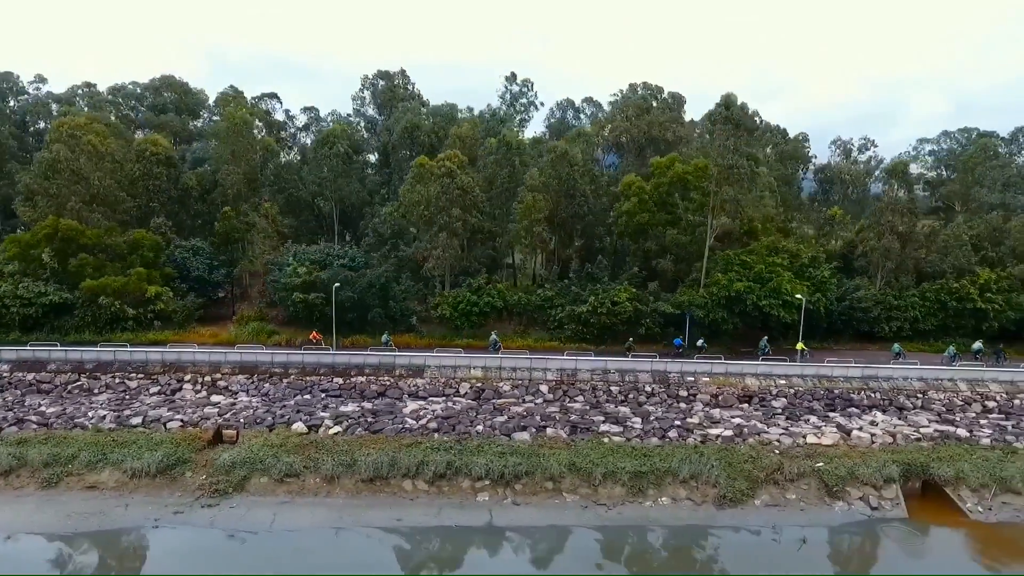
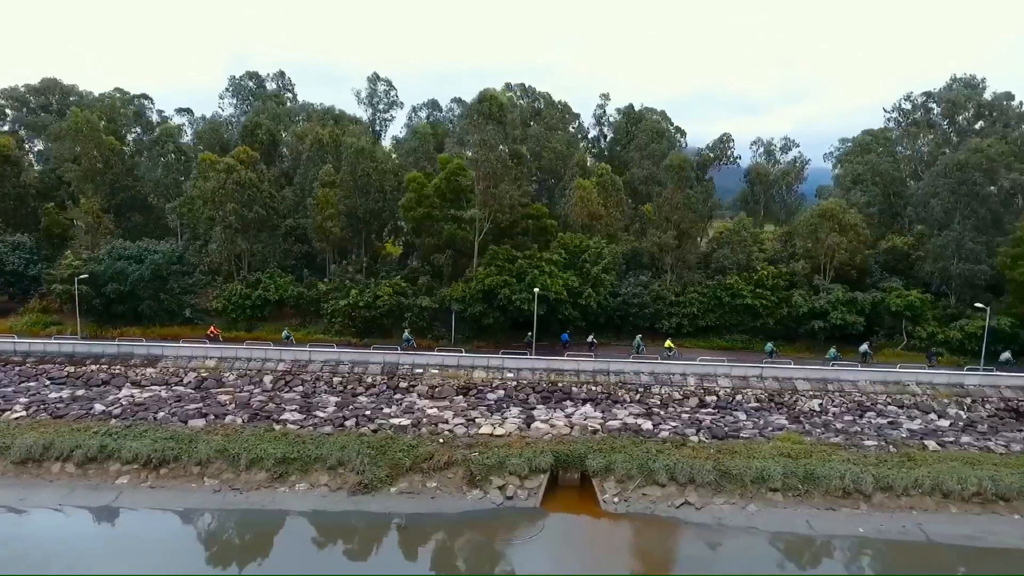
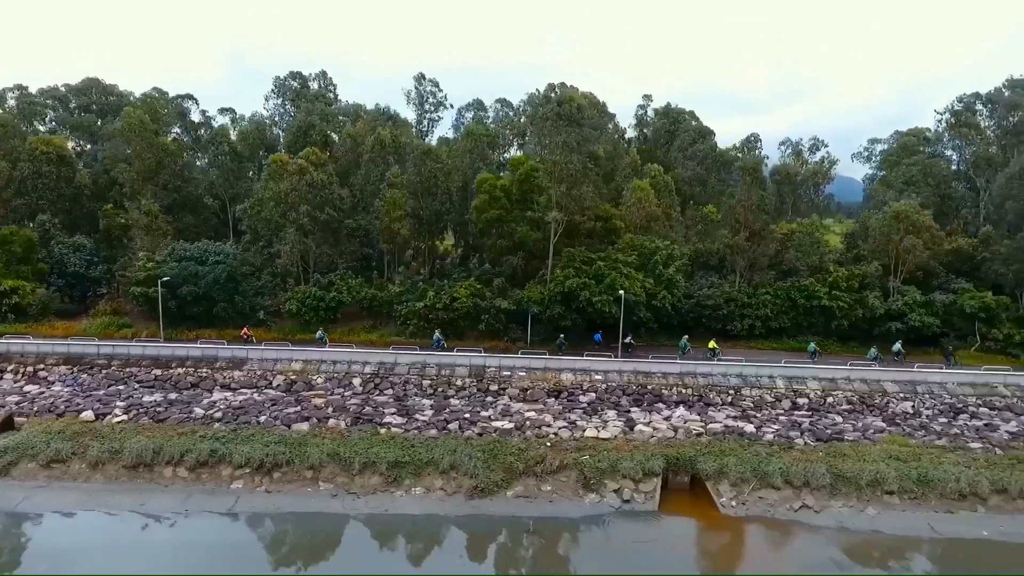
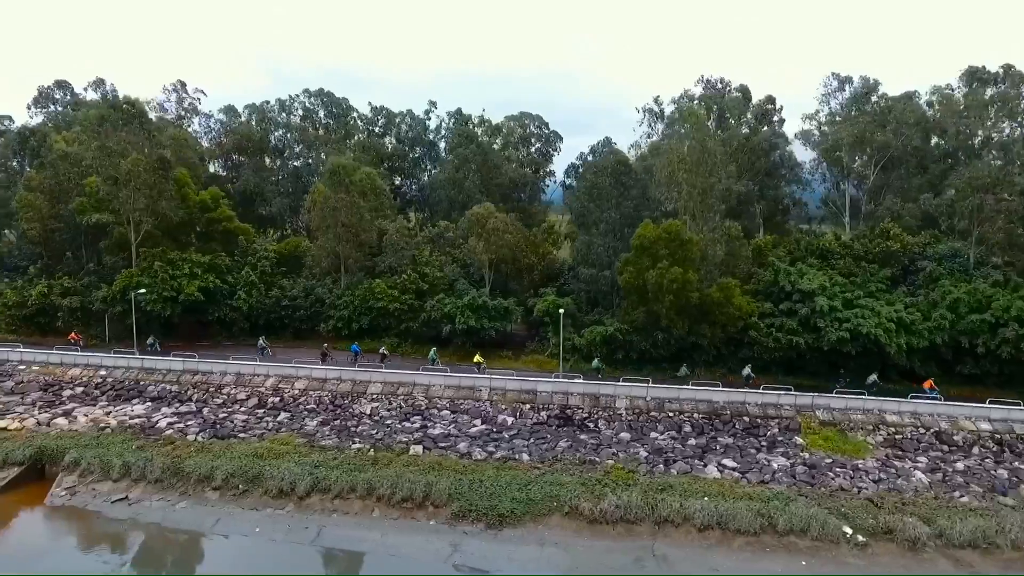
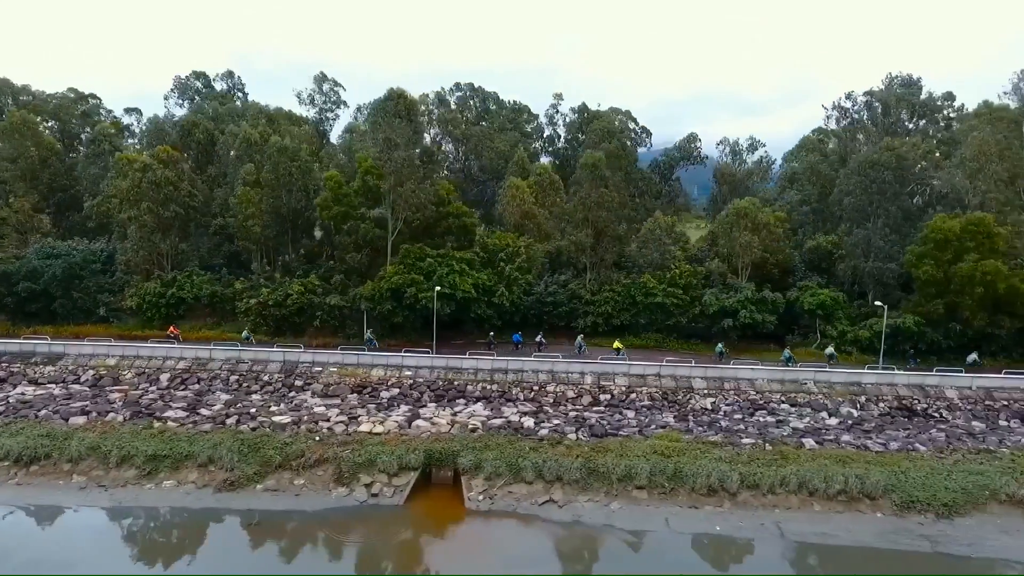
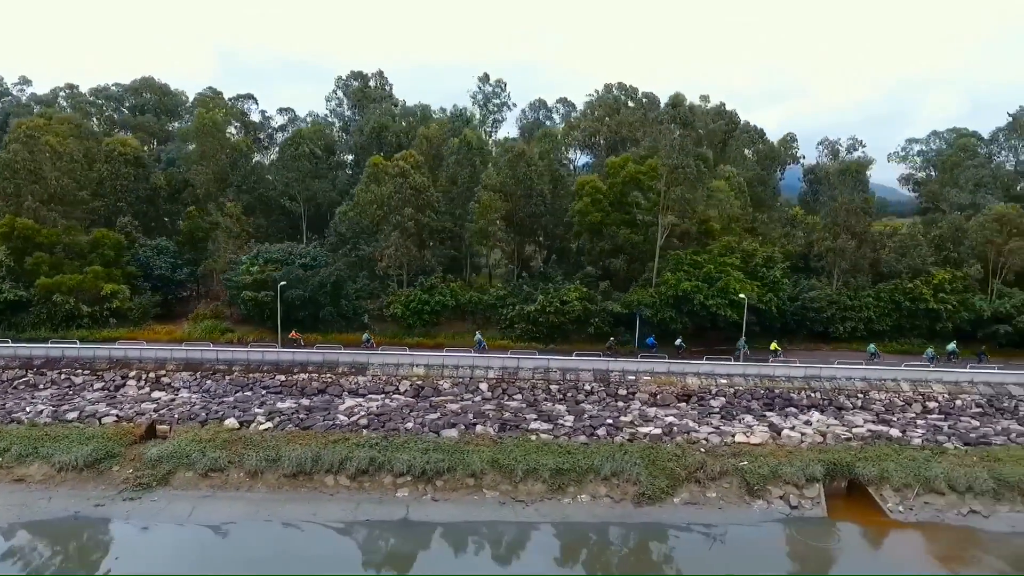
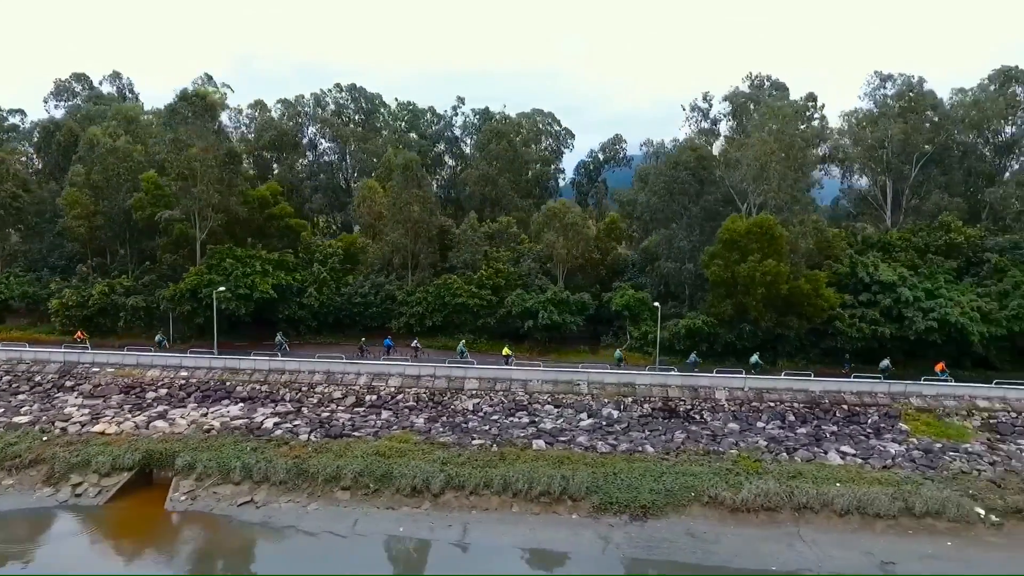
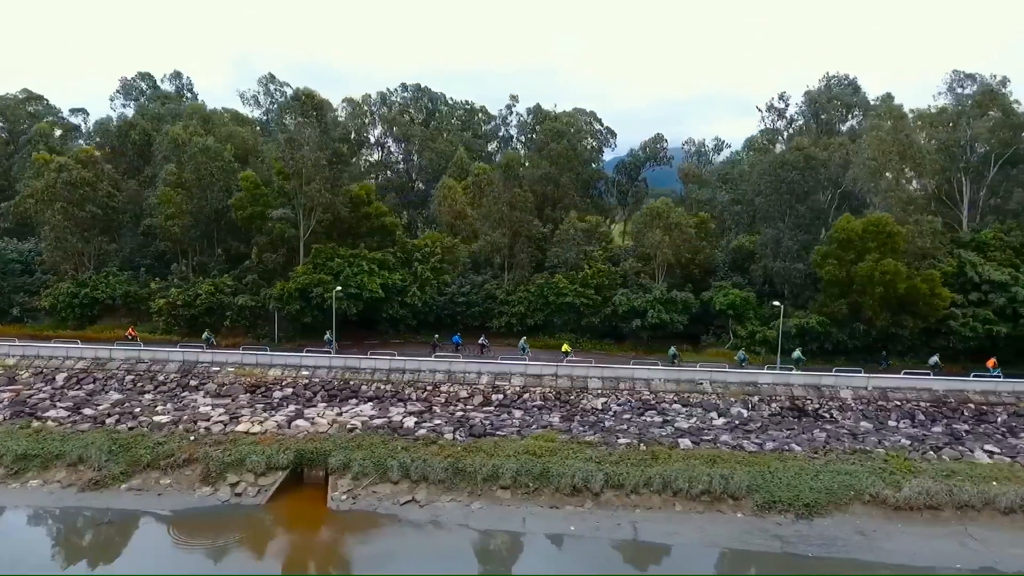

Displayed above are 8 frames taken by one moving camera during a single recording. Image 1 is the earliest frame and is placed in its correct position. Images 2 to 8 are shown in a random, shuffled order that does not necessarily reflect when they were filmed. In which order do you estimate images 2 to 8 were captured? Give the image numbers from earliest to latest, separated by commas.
6, 3, 2, 5, 8, 7, 4
